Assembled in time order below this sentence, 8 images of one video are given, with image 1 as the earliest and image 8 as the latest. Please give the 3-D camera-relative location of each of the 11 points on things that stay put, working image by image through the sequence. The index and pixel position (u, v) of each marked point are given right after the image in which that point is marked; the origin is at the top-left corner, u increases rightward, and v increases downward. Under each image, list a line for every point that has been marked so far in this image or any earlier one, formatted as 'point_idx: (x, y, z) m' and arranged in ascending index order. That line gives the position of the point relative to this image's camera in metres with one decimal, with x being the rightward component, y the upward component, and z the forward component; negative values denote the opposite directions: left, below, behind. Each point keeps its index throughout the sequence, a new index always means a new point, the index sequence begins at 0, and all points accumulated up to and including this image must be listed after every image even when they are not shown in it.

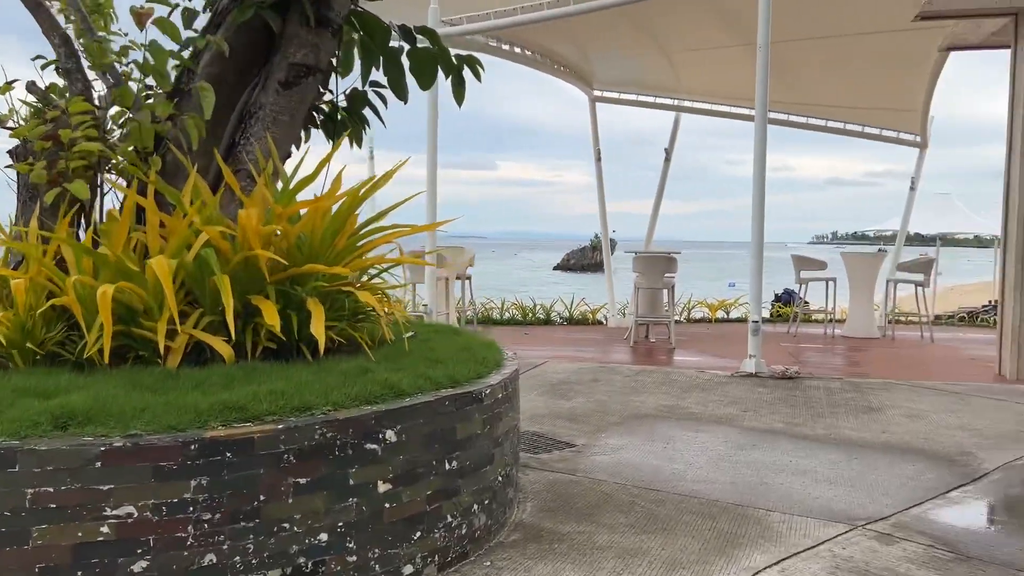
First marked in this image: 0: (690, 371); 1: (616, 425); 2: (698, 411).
0: (+1.4, -0.6, +6.4) m
1: (+0.6, -0.7, +4.6) m
2: (+1.1, -0.7, +4.9) m
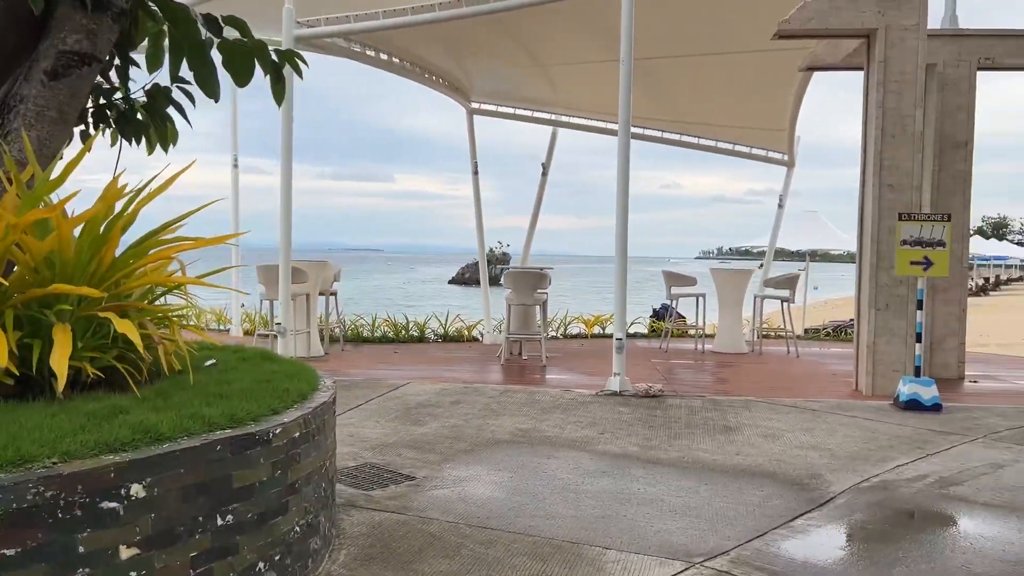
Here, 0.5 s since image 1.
0: (+0.3, -0.8, +6.2) m
1: (-0.2, -0.8, +4.3) m
2: (+0.2, -0.8, +4.7) m
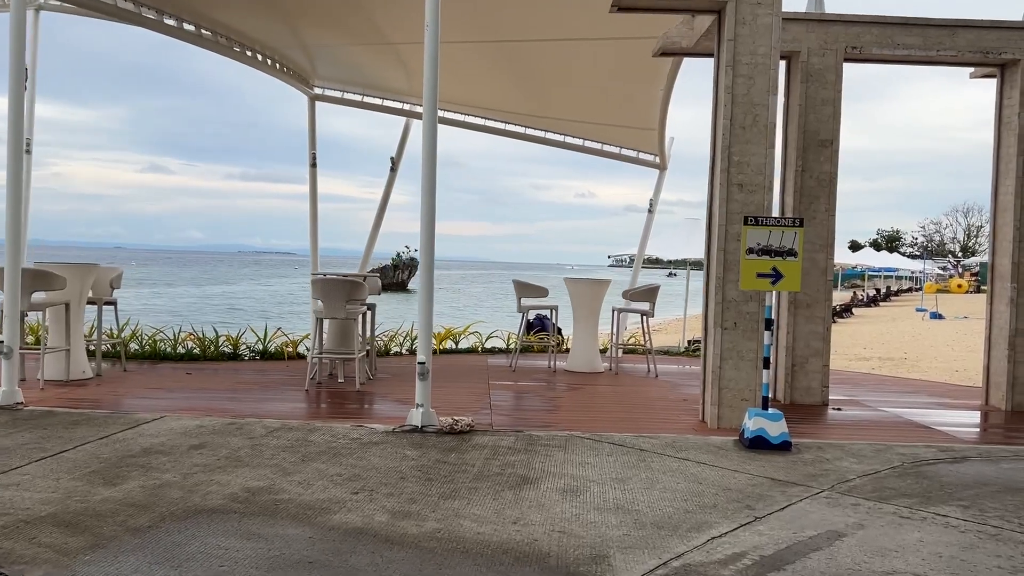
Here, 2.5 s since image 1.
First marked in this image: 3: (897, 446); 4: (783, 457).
0: (-1.0, -0.8, +5.1) m
1: (-1.4, -0.9, +3.1) m
2: (-1.0, -0.9, +3.6) m
3: (+2.3, -0.9, +5.0) m
4: (+1.5, -0.9, +4.7) m
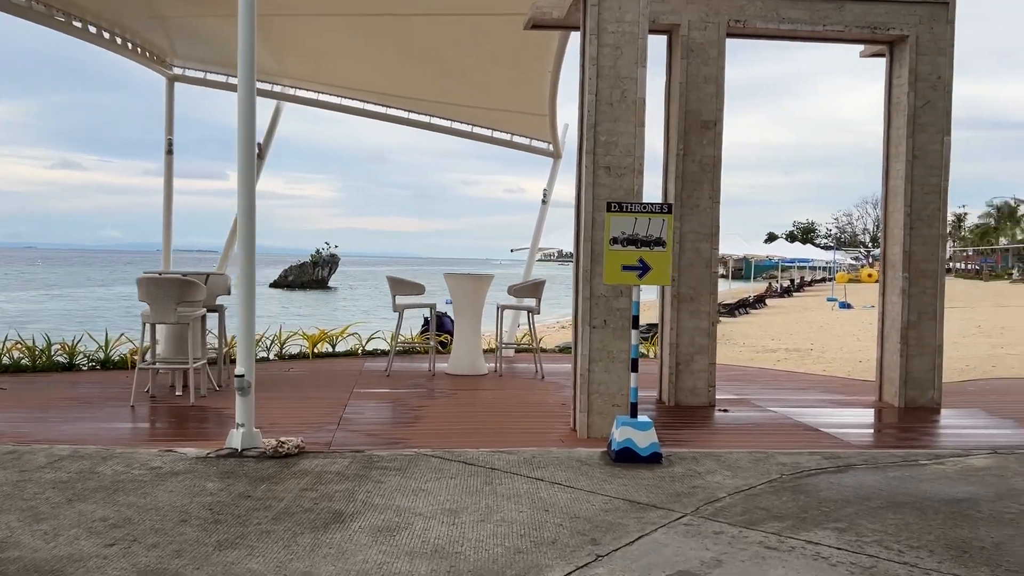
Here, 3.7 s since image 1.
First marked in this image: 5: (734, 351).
0: (-1.9, -0.8, +4.3) m
1: (-2.1, -0.9, +2.3) m
2: (-1.7, -0.9, +2.9) m
3: (+1.4, -0.9, +4.5) m
4: (+0.7, -0.9, +4.1) m
5: (+4.0, -1.1, +14.9) m
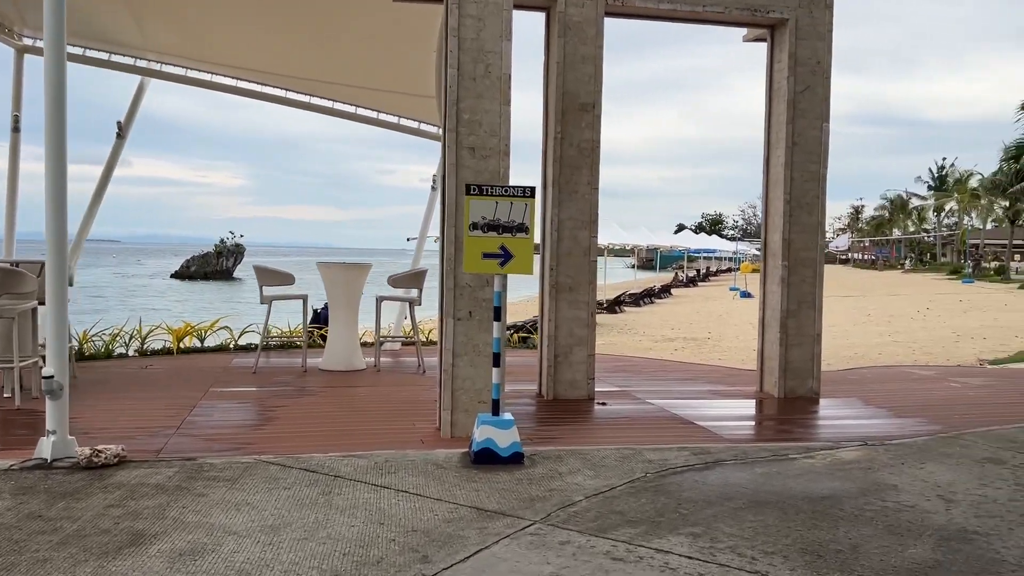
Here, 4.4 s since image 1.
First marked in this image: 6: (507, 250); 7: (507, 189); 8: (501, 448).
0: (-2.6, -0.8, +3.8) m
1: (-2.6, -0.9, +1.8) m
2: (-2.3, -0.9, +2.4) m
3: (+0.7, -0.8, +4.3) m
4: (0.0, -0.9, +3.9) m
5: (+2.2, -0.9, +14.9) m
6: (0.0, +0.2, +4.1) m
7: (0.0, +0.5, +4.1) m
8: (-0.1, -0.8, +4.0) m
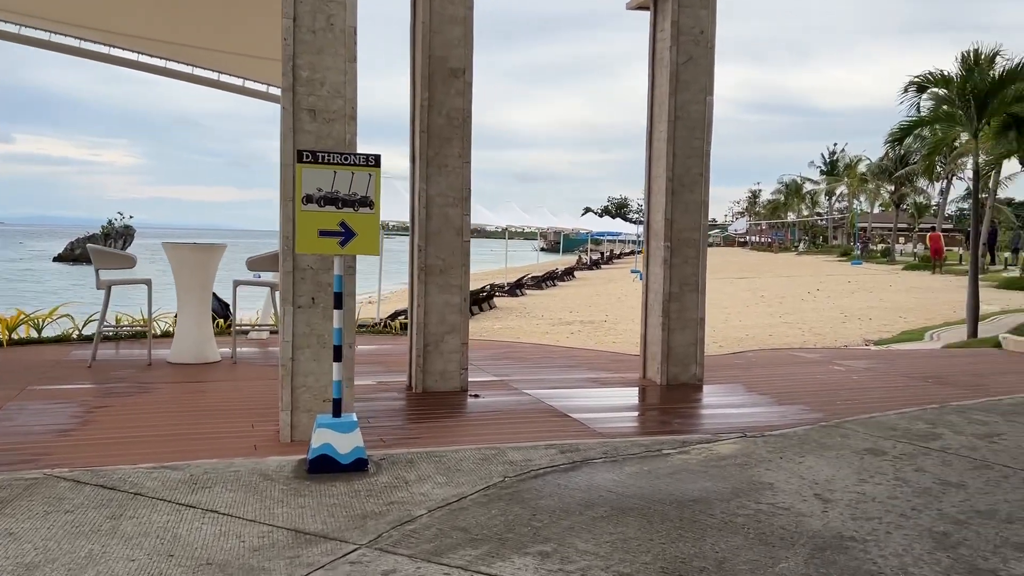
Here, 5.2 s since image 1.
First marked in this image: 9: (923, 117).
0: (-3.2, -0.7, +3.0) m
1: (-3.0, -0.9, +1.0) m
2: (-2.7, -0.9, +1.6) m
3: (0.0, -0.8, +3.9) m
4: (-0.7, -0.8, +3.4) m
5: (+0.3, -0.6, +14.6) m
6: (-0.7, +0.3, +3.6) m
7: (-0.7, +0.6, +3.6) m
8: (-0.7, -0.7, +3.5) m
9: (+5.0, +2.1, +10.2) m
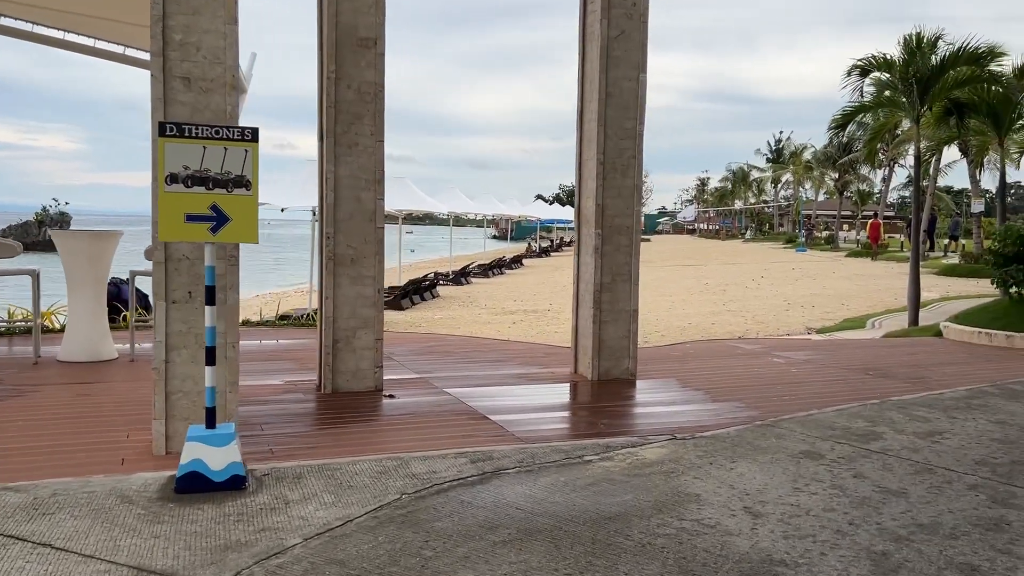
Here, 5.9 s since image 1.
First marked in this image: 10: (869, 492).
0: (-3.6, -0.7, +2.4) m
1: (-3.2, -0.9, +0.5) m
2: (-3.0, -0.9, +1.1) m
3: (-0.4, -0.7, +3.5) m
4: (-1.0, -0.8, +2.9) m
5: (-0.7, -0.4, +14.2) m
6: (-1.1, +0.3, +3.1) m
7: (-1.1, +0.6, +3.1) m
8: (-1.1, -0.7, +3.1) m
9: (+4.2, +2.2, +10.0) m
10: (+1.4, -0.8, +3.2) m
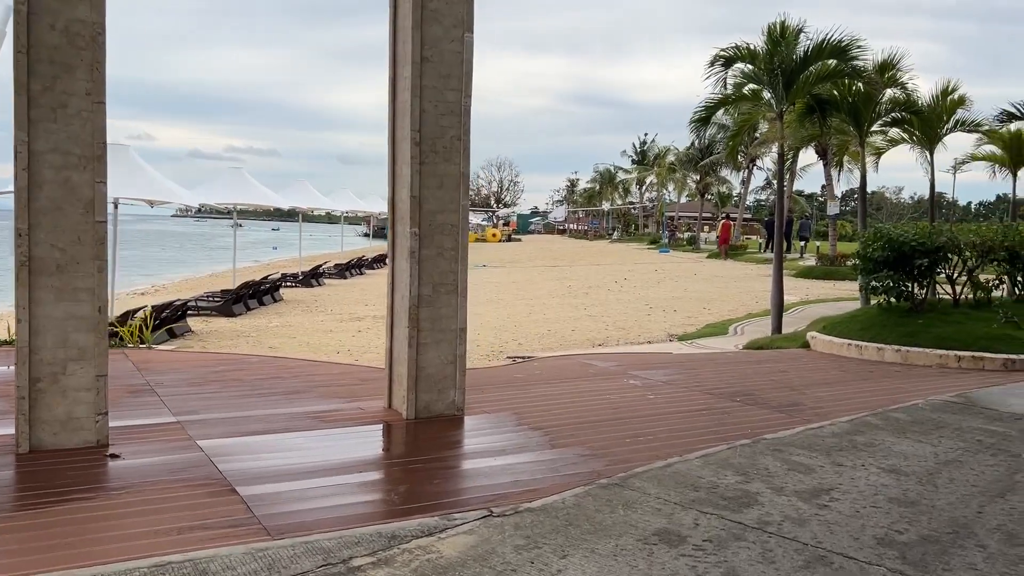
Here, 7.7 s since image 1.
0: (-4.1, -0.8, +0.7) m
1: (-3.5, -1.0, -1.2) m
2: (-3.4, -0.9, -0.5) m
3: (-1.2, -0.8, +2.3) m
4: (-1.7, -0.8, +1.6) m
5: (-3.0, -0.5, +12.8) m
6: (-1.8, +0.2, +1.8) m
7: (-1.8, +0.5, +1.8) m
8: (-1.8, -0.8, +1.7) m
9: (+2.4, +2.2, +9.4) m
10: (+0.6, -0.9, +2.2) m
